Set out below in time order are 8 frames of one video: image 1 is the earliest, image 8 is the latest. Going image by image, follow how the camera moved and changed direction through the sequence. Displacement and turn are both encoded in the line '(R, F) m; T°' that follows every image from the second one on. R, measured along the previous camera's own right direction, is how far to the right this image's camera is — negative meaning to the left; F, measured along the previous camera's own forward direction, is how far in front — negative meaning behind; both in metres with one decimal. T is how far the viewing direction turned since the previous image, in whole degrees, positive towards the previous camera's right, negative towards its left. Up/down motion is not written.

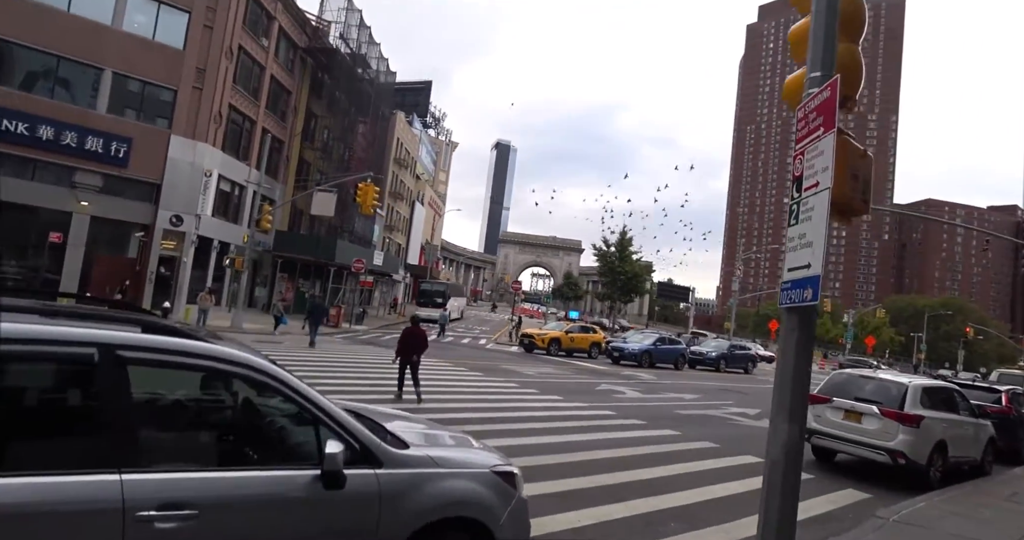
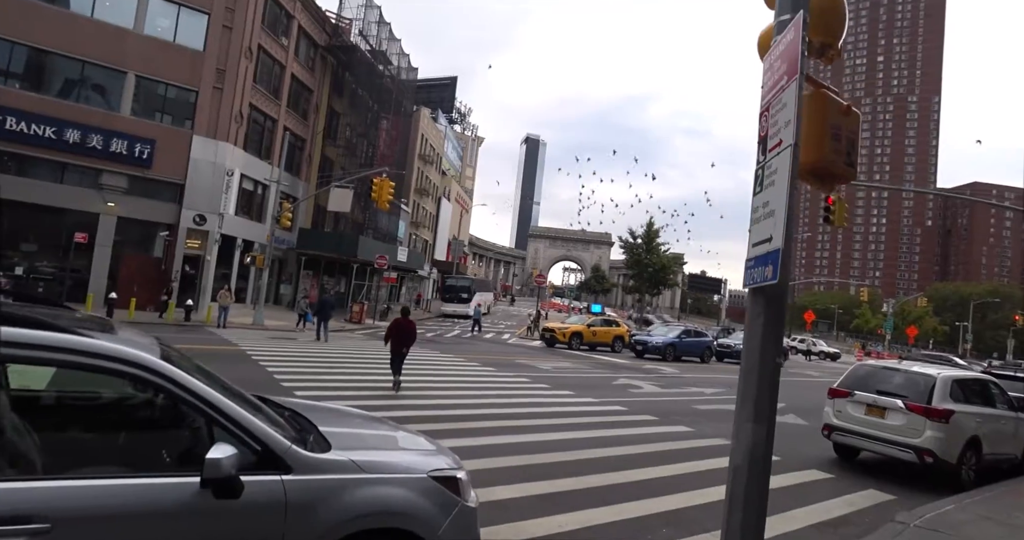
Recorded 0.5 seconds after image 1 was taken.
(+0.6, +0.4) m; -3°
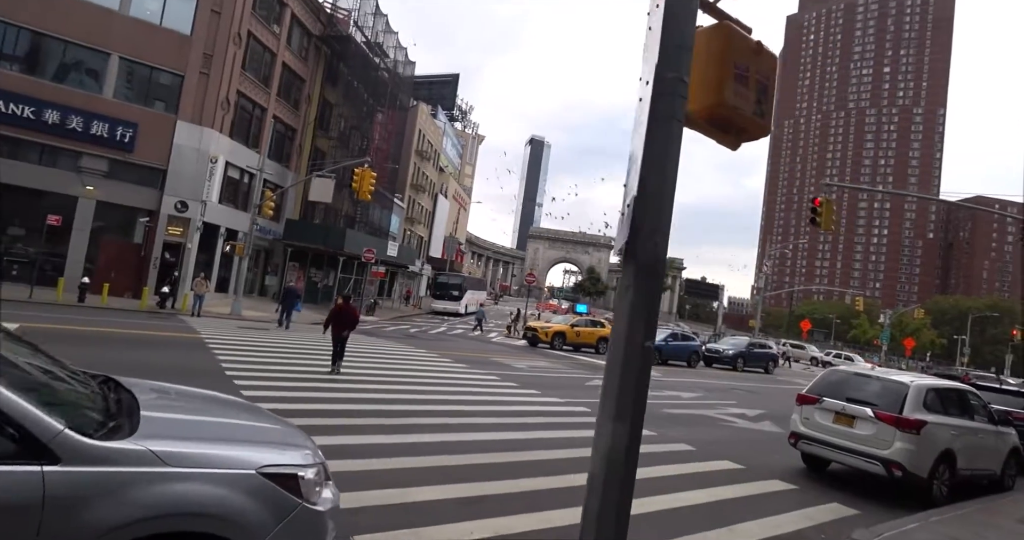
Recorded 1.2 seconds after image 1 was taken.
(+0.8, +0.5) m; 0°
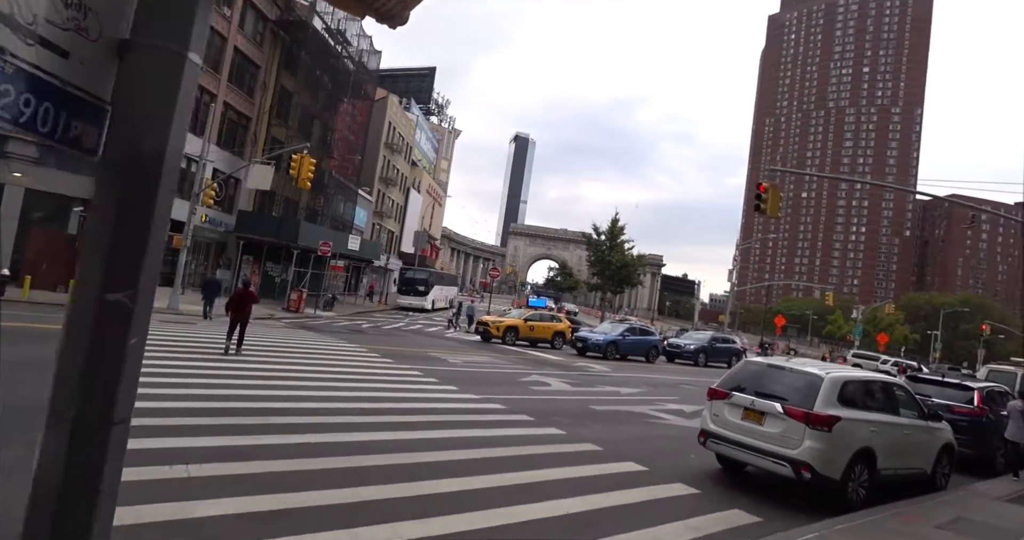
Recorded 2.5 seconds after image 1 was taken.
(+1.5, +0.9) m; +1°
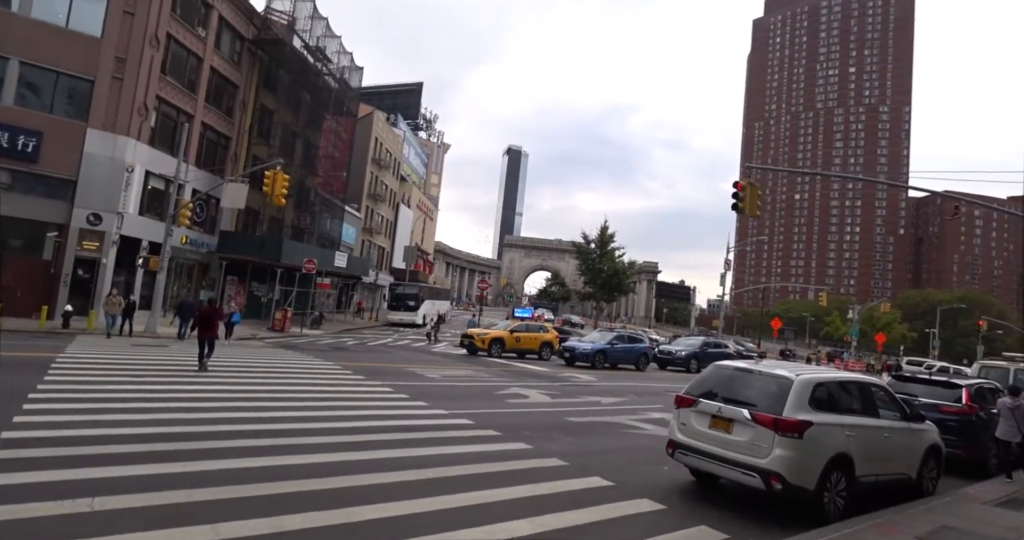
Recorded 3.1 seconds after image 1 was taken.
(+0.6, +0.4) m; 0°
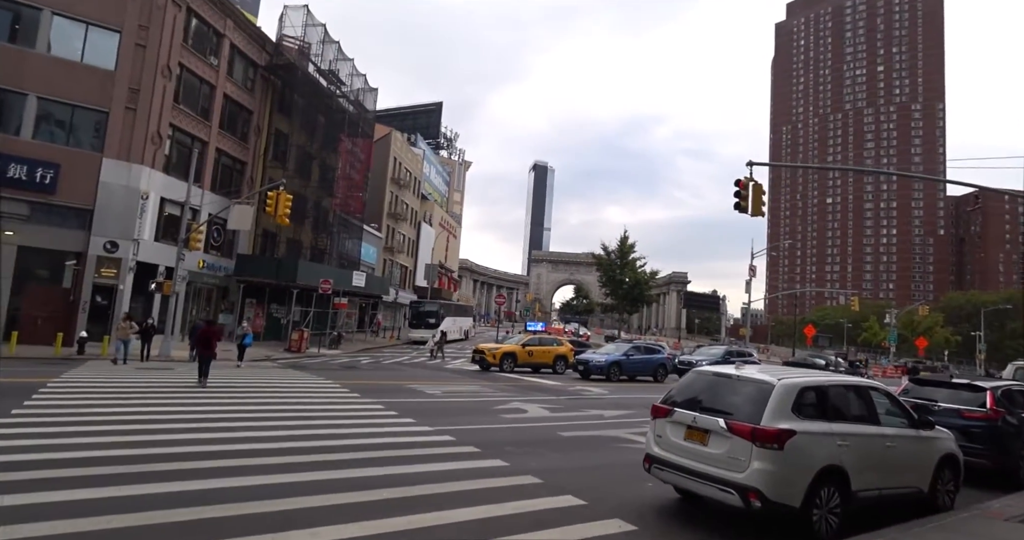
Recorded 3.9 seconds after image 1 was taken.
(+0.9, +0.5) m; -3°
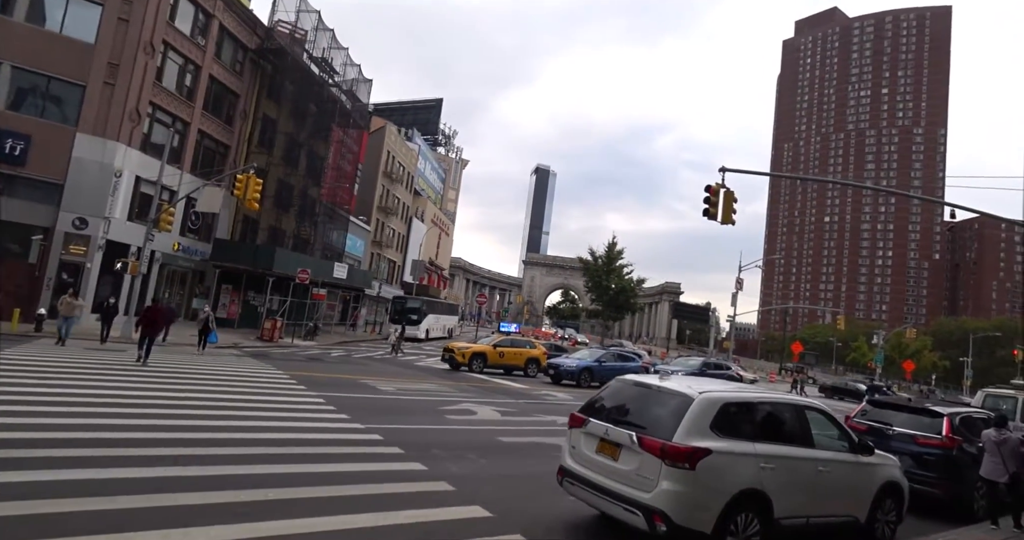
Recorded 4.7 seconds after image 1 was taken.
(+0.9, +0.5) m; 0°
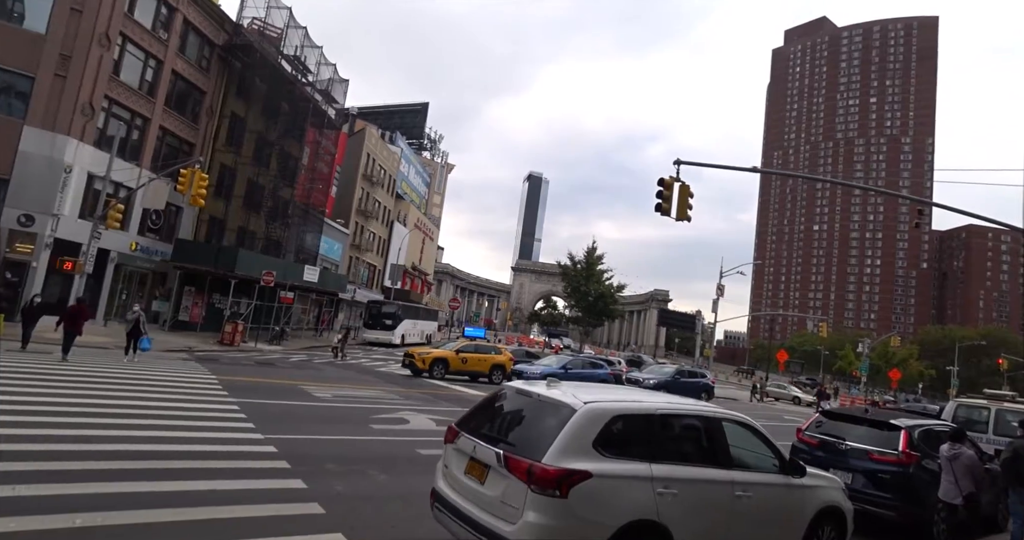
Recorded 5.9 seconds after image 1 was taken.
(+1.2, +1.0) m; +1°
